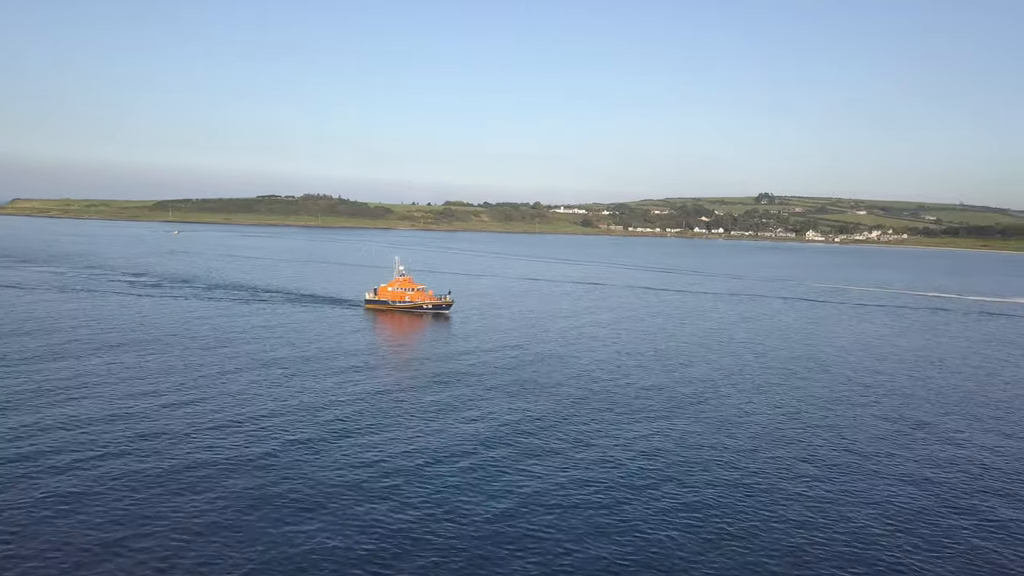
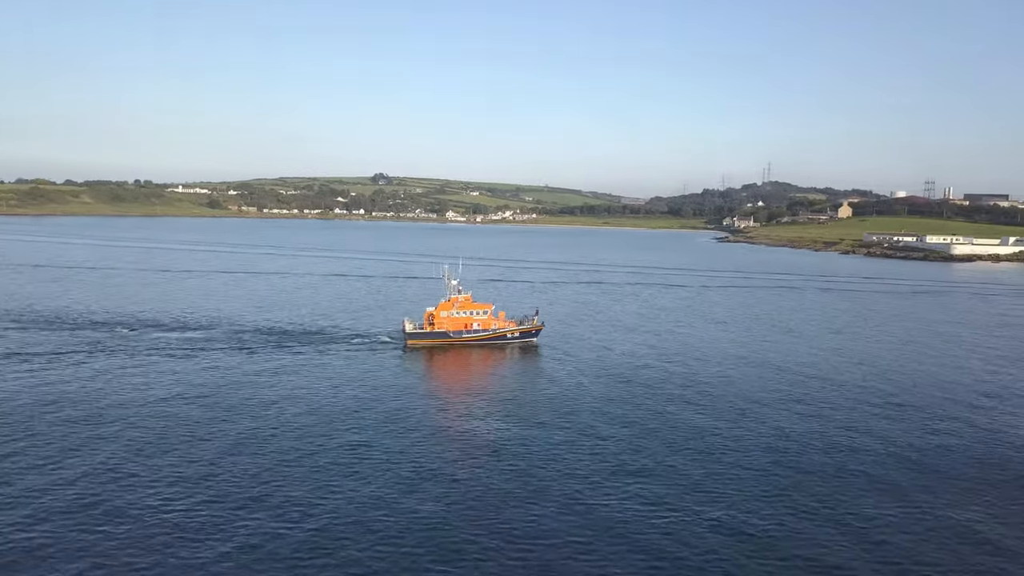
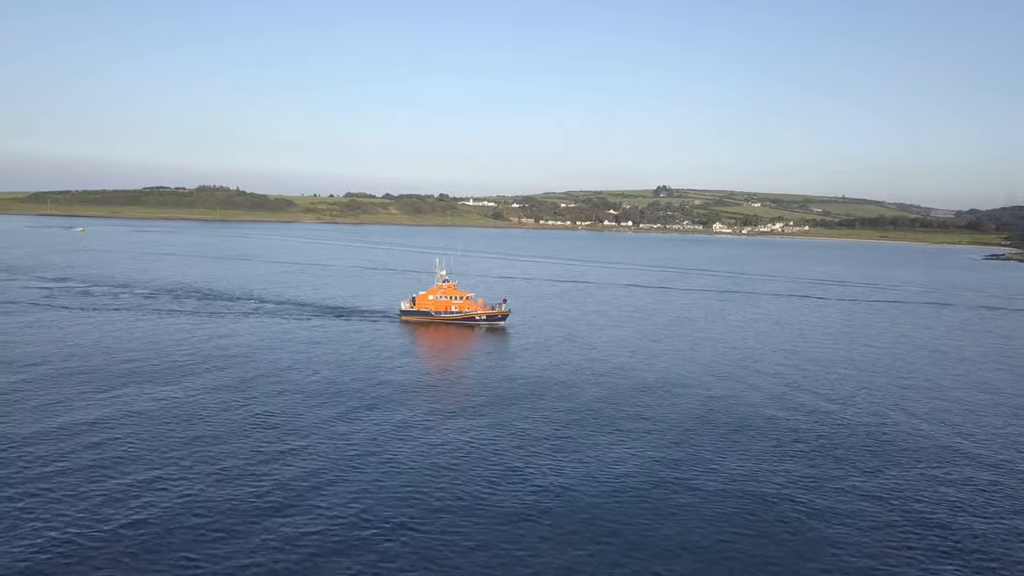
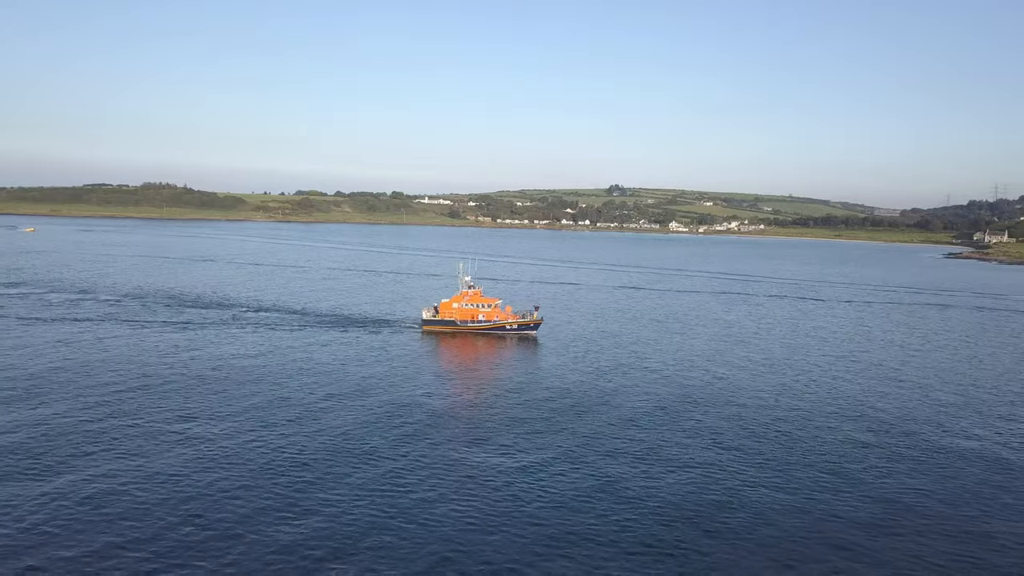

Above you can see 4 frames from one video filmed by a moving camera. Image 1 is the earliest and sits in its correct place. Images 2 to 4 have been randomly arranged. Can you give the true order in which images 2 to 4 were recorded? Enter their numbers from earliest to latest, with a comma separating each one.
3, 4, 2
